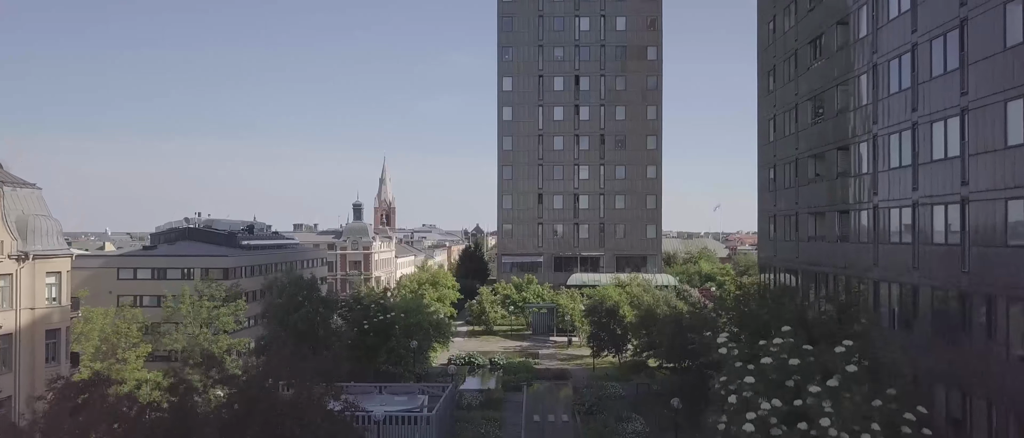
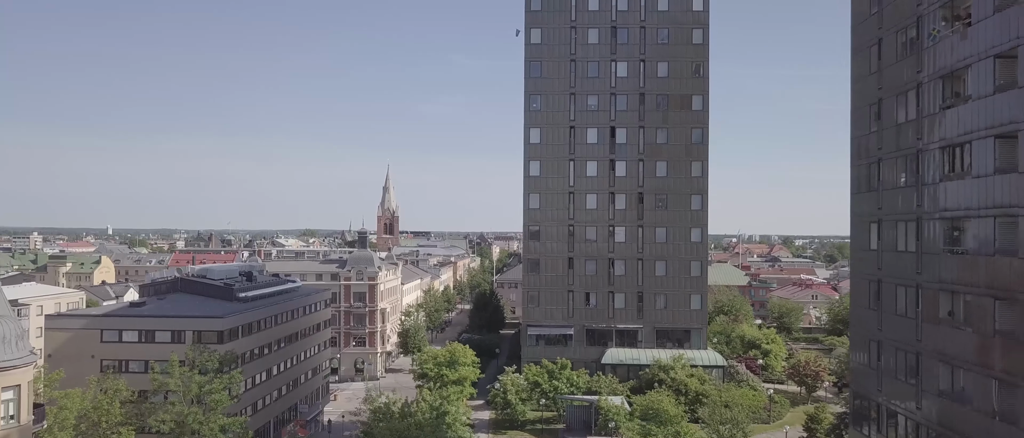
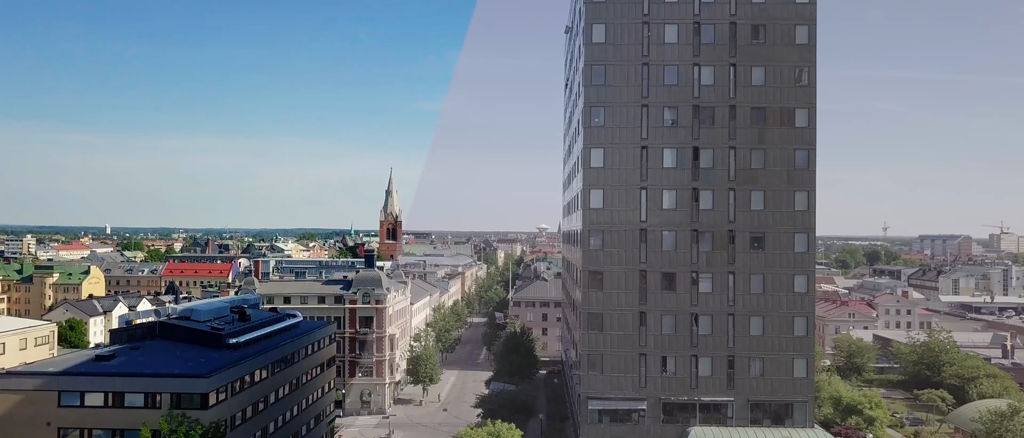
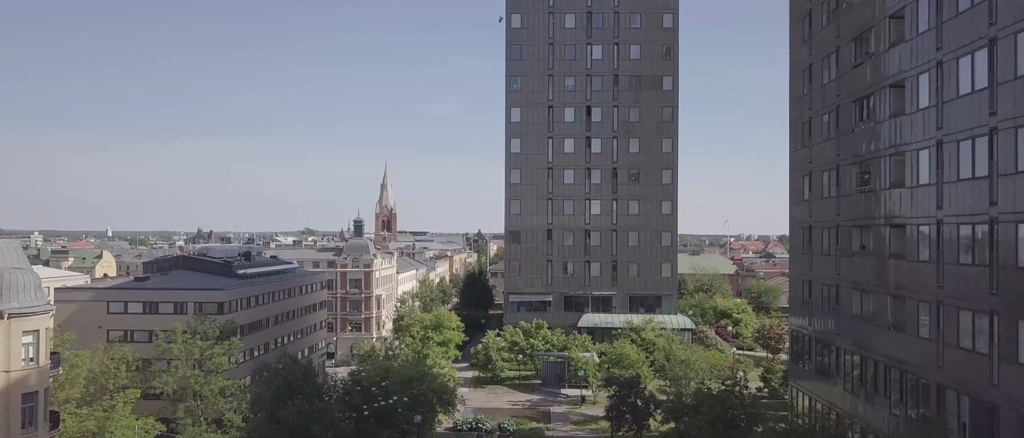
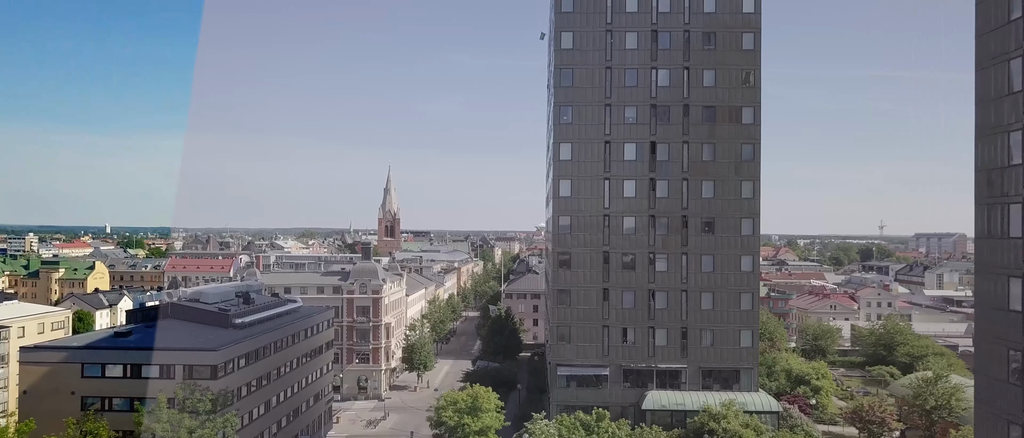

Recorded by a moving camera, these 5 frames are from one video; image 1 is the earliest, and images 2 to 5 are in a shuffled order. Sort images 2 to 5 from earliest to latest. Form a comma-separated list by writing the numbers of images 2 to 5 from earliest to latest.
4, 2, 5, 3
